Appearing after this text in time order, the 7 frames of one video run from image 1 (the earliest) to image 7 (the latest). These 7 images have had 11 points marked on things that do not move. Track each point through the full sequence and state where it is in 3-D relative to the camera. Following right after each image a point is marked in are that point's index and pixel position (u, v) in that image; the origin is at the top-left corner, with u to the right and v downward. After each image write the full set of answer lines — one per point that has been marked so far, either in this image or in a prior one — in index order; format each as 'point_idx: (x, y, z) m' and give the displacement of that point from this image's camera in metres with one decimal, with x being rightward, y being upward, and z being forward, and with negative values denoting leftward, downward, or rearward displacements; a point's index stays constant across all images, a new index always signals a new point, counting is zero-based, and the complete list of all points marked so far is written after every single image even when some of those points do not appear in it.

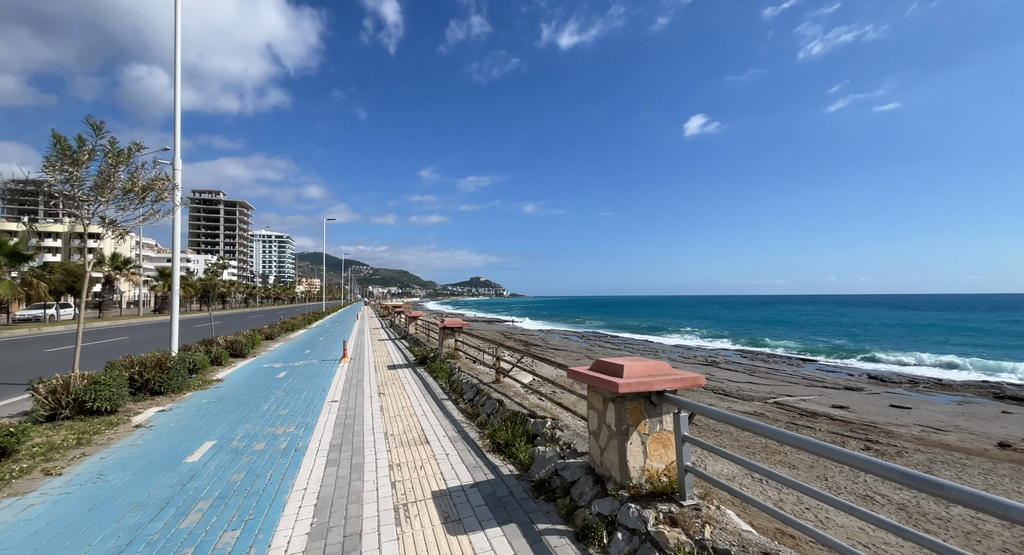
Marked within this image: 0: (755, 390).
0: (+9.3, -4.3, +16.1) m
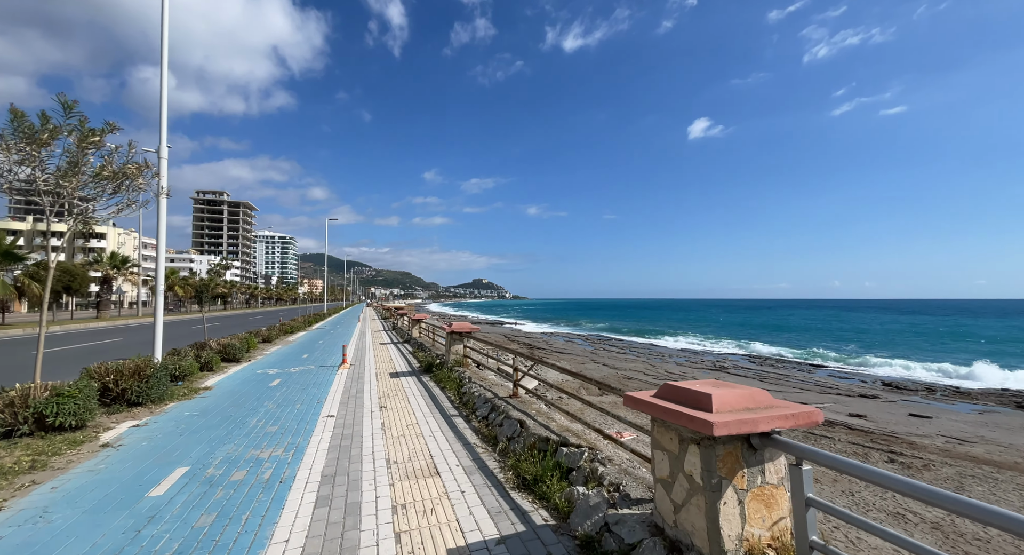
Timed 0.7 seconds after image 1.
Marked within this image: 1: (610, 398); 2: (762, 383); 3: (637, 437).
0: (+9.5, -4.4, +15.7) m
1: (+3.1, -3.9, +13.7) m
2: (+11.0, -4.6, +18.7) m
3: (+2.9, -3.6, +9.7) m
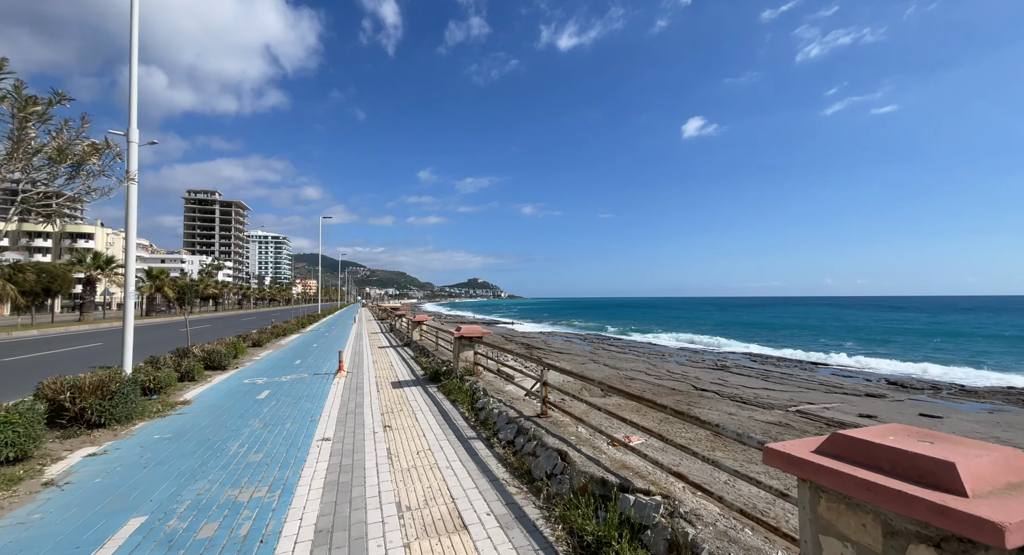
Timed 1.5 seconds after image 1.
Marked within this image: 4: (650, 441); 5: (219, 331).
0: (+9.5, -4.3, +15.4) m
1: (+3.2, -3.8, +13.3) m
2: (+11.0, -4.5, +18.4) m
3: (+2.9, -3.6, +9.3) m
4: (+3.0, -3.6, +9.4) m
5: (-13.8, -2.5, +19.6) m
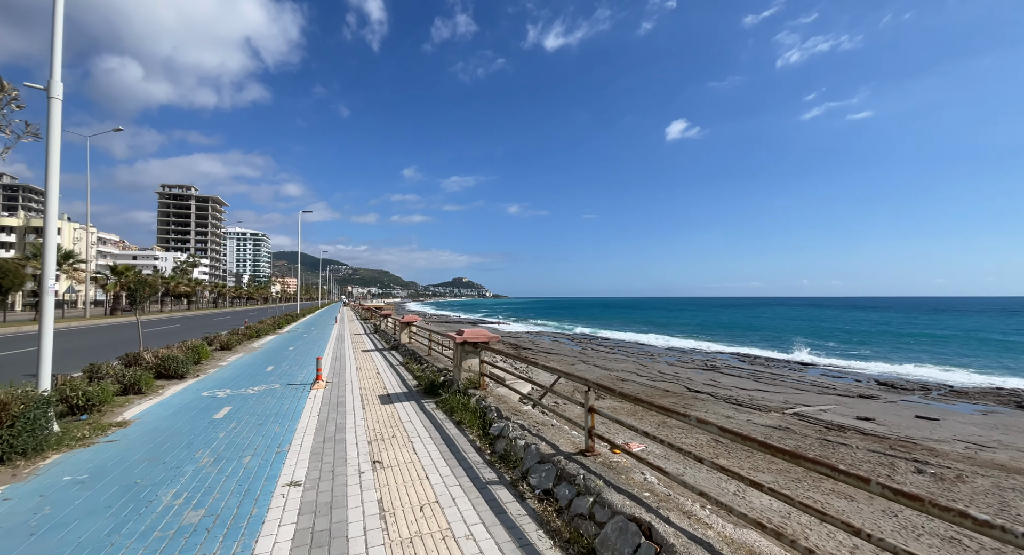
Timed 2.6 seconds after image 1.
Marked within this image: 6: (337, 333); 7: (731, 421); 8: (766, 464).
0: (+9.2, -4.3, +15.1) m
1: (+2.9, -3.8, +12.8) m
2: (+10.5, -4.5, +18.2) m
3: (+2.8, -3.6, +8.9) m
4: (+2.9, -3.6, +8.9) m
5: (-14.3, -2.4, +18.5) m
6: (-7.8, -2.6, +19.0) m
7: (+6.3, -4.1, +12.1) m
8: (+5.2, -3.9, +8.7) m
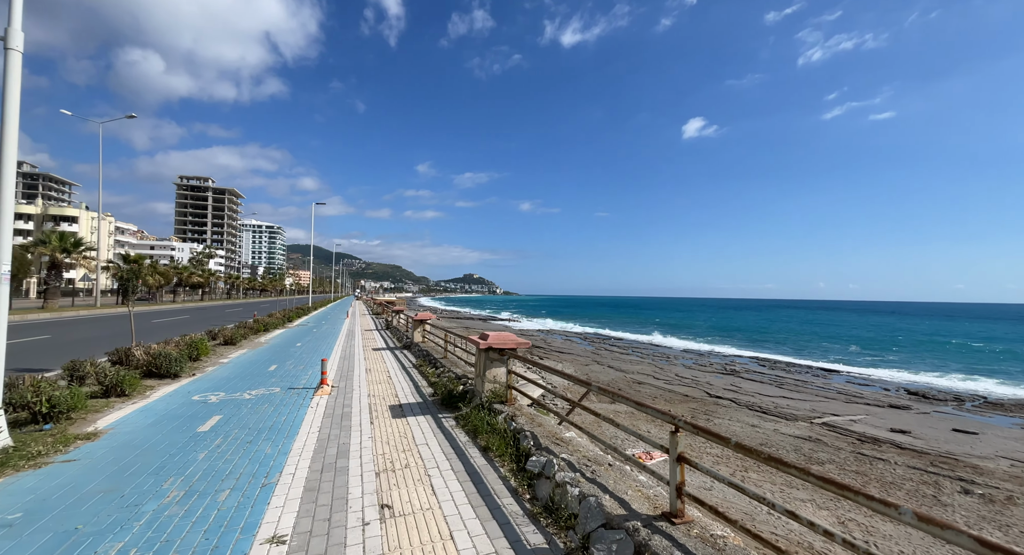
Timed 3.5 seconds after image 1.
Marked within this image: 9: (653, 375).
0: (+9.6, -4.4, +14.4) m
1: (+3.3, -3.7, +12.3) m
2: (+11.1, -4.6, +17.4) m
3: (+3.1, -3.6, +8.3) m
4: (+3.2, -3.6, +8.4) m
5: (-13.7, -2.0, +18.4) m
6: (-7.2, -2.3, +18.7) m
7: (+6.6, -4.2, +11.5) m
8: (+5.5, -3.9, +8.1) m
9: (+6.5, -4.5, +19.4) m
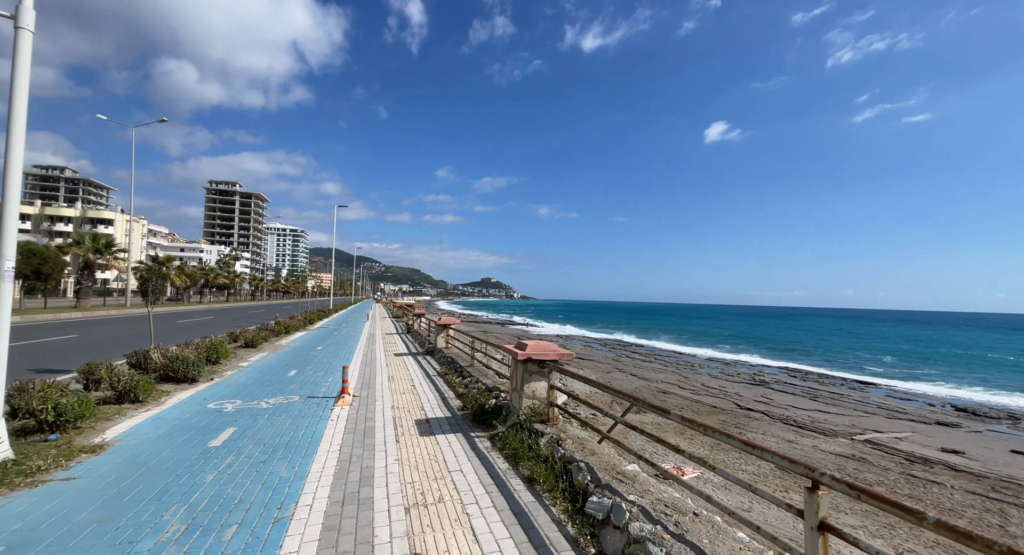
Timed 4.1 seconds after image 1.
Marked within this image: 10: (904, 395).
0: (+10.3, -4.7, +13.6) m
1: (+3.9, -3.9, +11.8) m
2: (+11.9, -4.9, +16.6) m
3: (+3.6, -3.7, +7.8) m
4: (+3.7, -3.7, +7.9) m
5: (-12.8, -2.0, +18.6) m
6: (-6.3, -2.4, +18.6) m
7: (+7.2, -4.3, +10.9) m
8: (+6.0, -4.0, +7.5) m
9: (+7.4, -4.7, +18.7) m
10: (+17.9, -5.4, +19.4) m
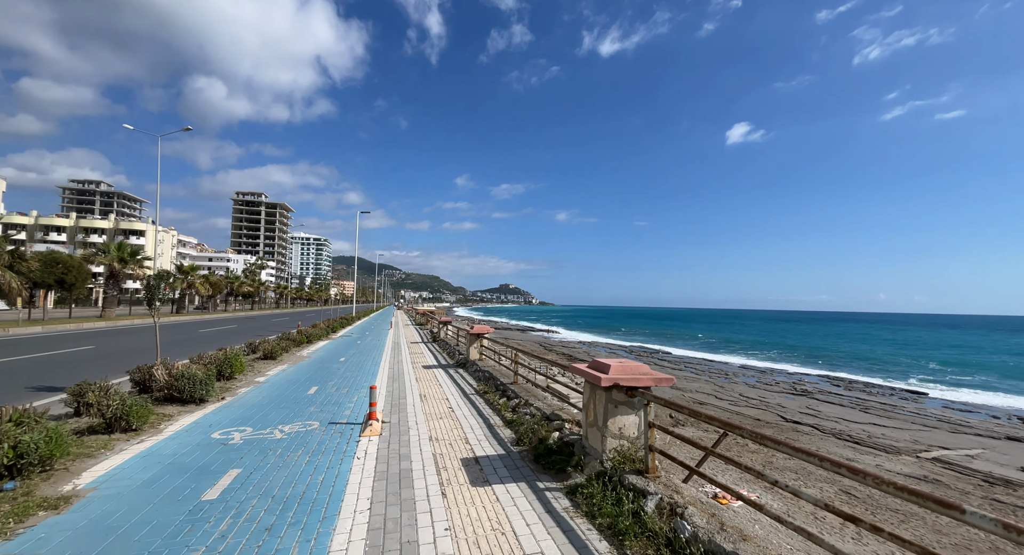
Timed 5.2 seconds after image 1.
0: (+11.2, -4.7, +12.5) m
1: (+4.7, -4.0, +10.9) m
2: (+12.9, -5.0, +15.4) m
3: (+4.2, -3.7, +7.0) m
4: (+4.3, -3.7, +7.1) m
5: (-11.7, -2.4, +18.5) m
6: (-5.2, -2.7, +18.3) m
7: (+8.0, -4.4, +9.9) m
8: (+6.6, -4.0, +6.6) m
9: (+8.5, -4.9, +17.7) m
10: (+19.0, -5.4, +17.9) m
